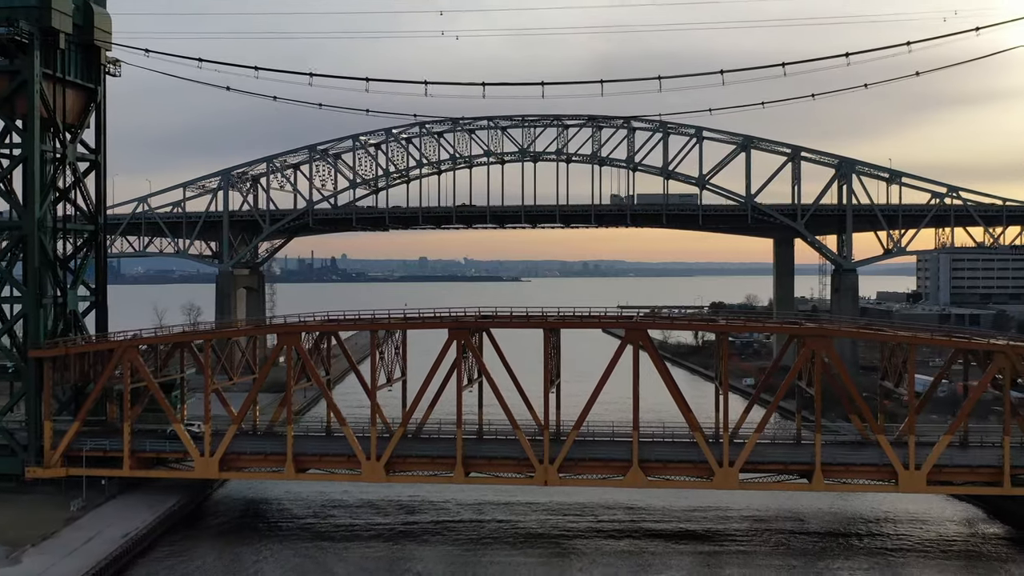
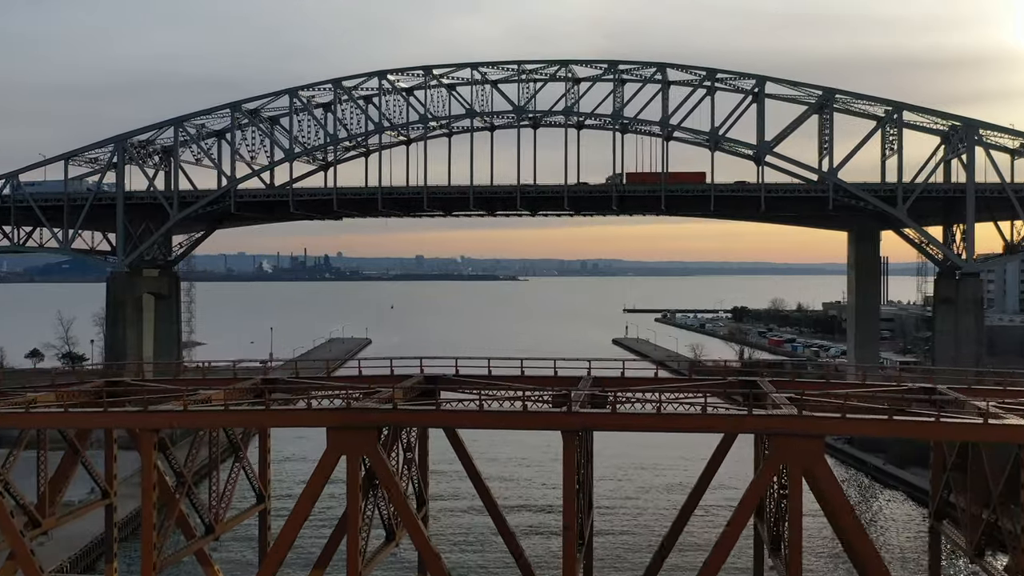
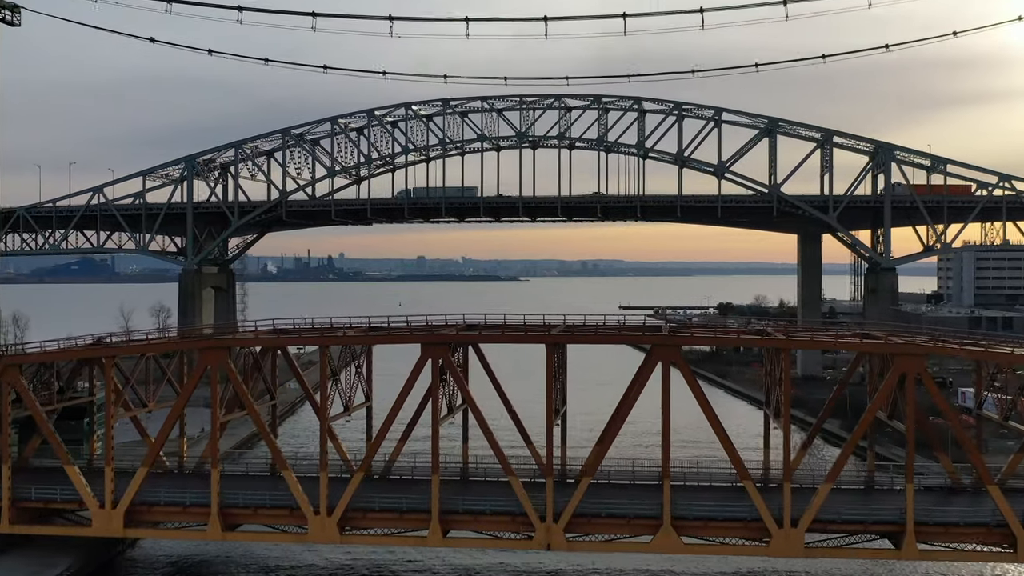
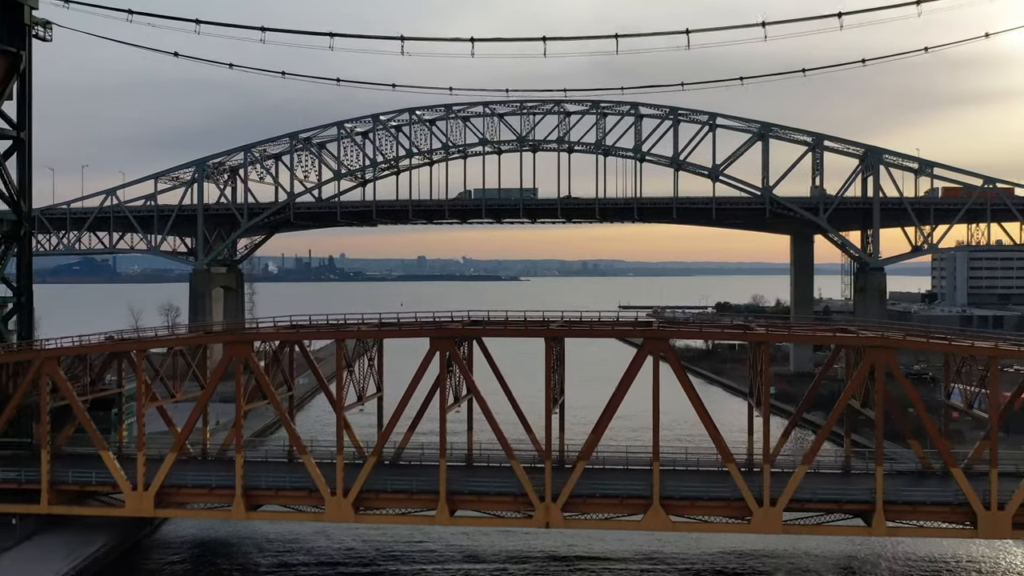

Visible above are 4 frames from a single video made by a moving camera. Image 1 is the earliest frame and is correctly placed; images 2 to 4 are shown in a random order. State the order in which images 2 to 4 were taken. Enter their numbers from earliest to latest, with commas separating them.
4, 3, 2
